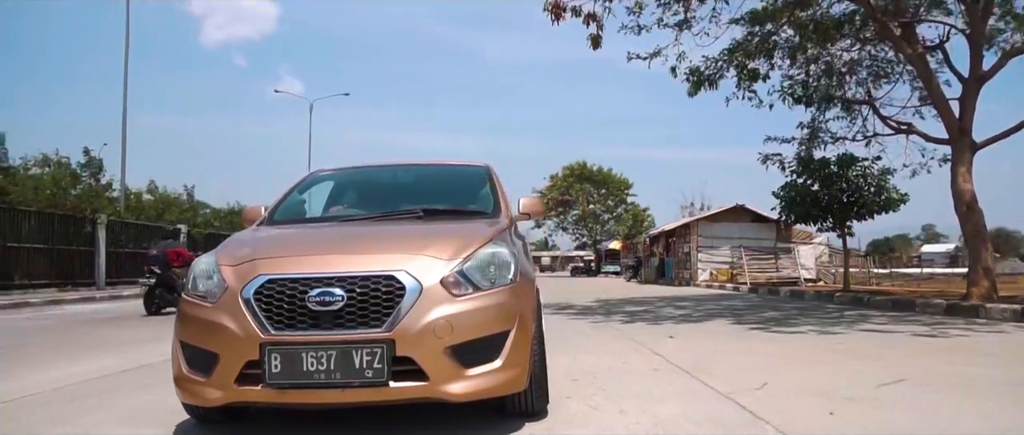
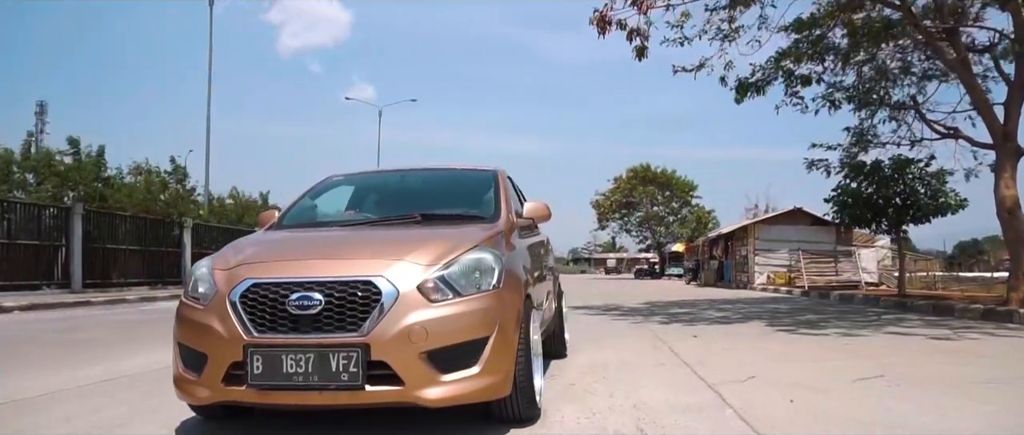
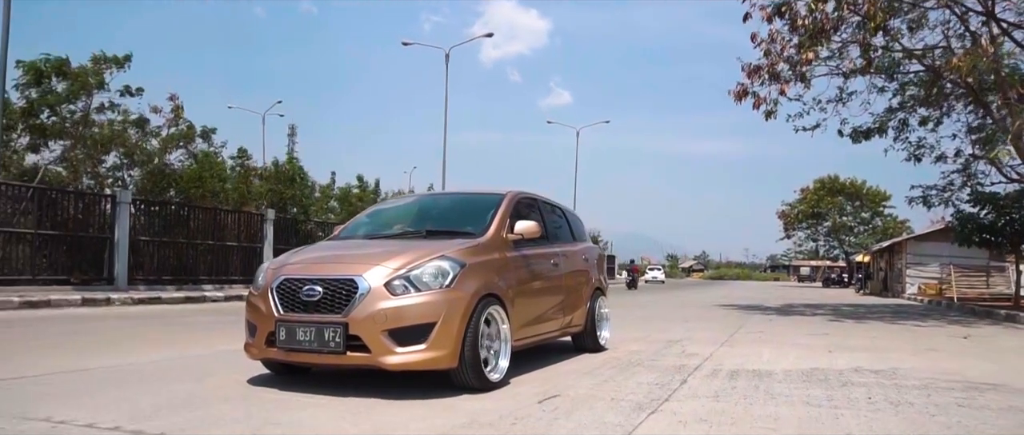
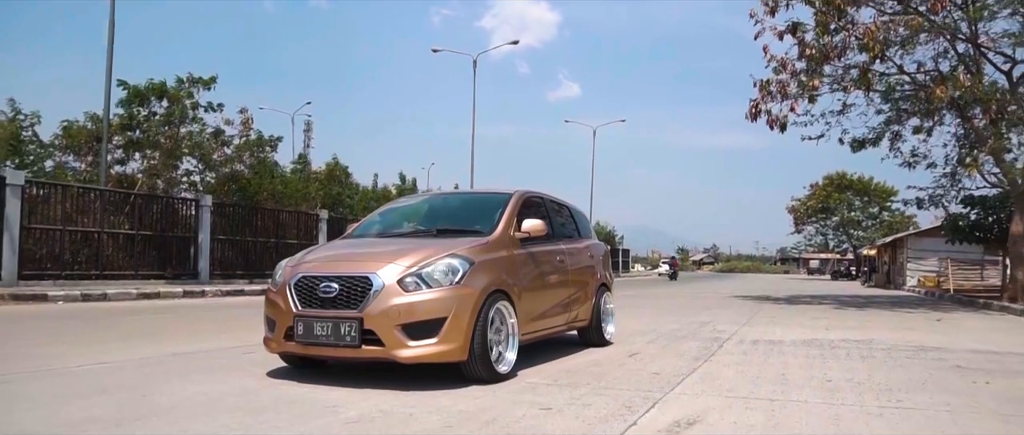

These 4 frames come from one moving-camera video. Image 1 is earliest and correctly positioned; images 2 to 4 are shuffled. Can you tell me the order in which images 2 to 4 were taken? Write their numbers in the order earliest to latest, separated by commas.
2, 3, 4
